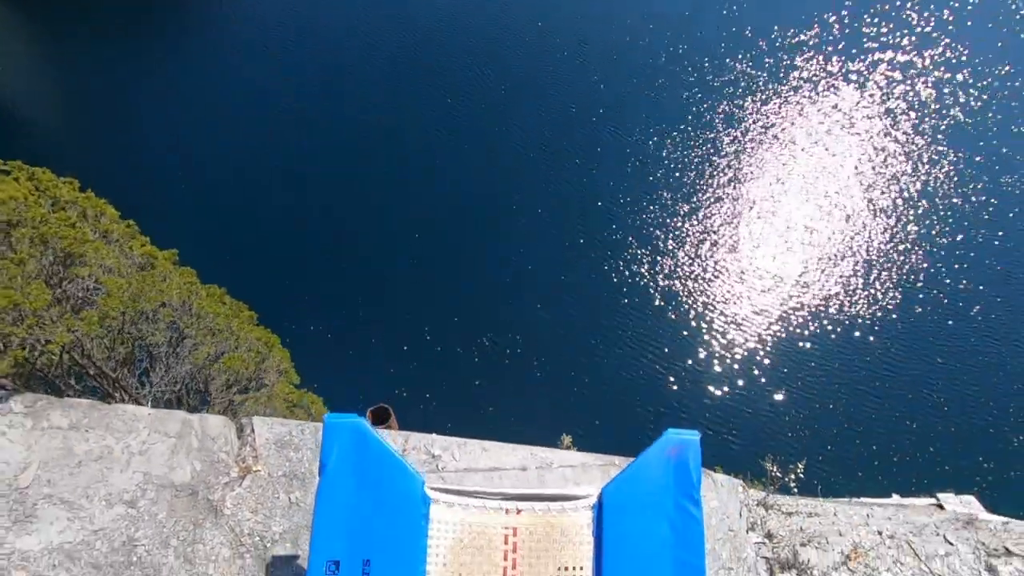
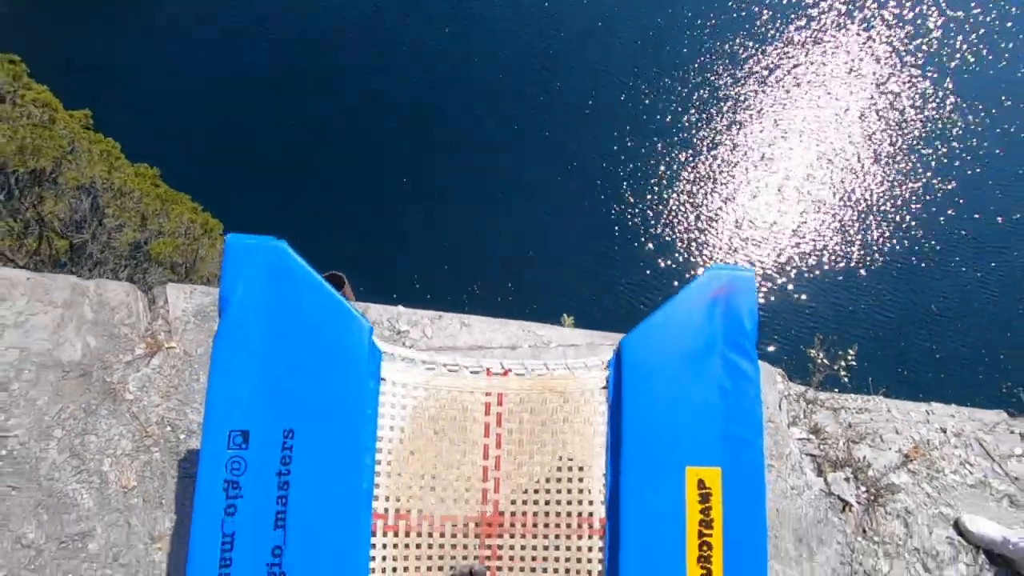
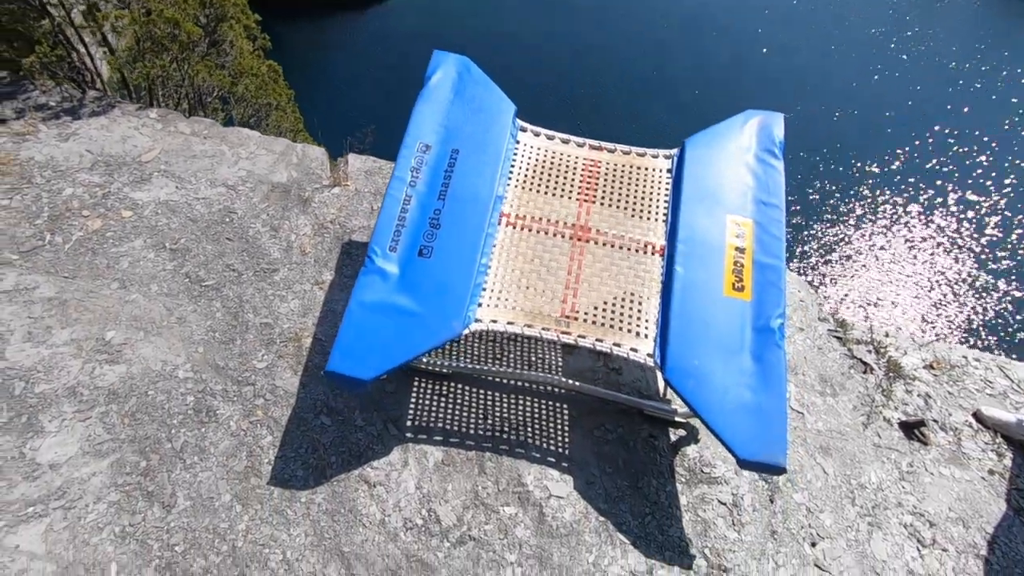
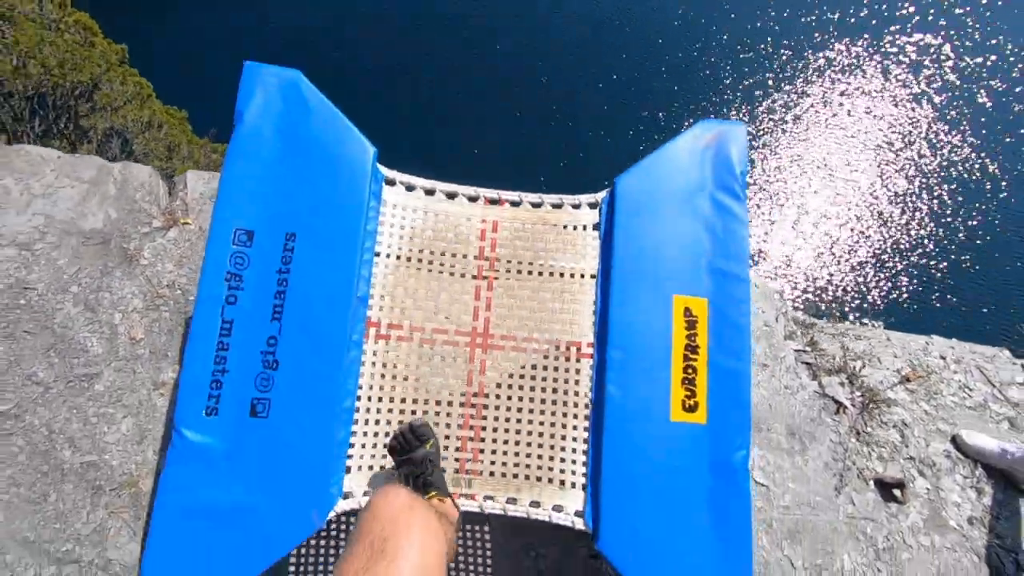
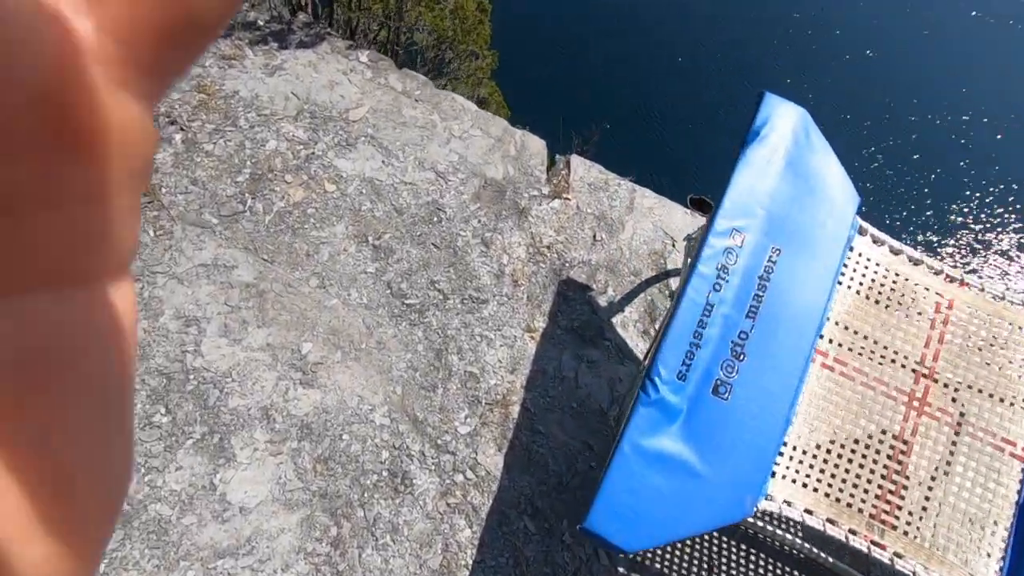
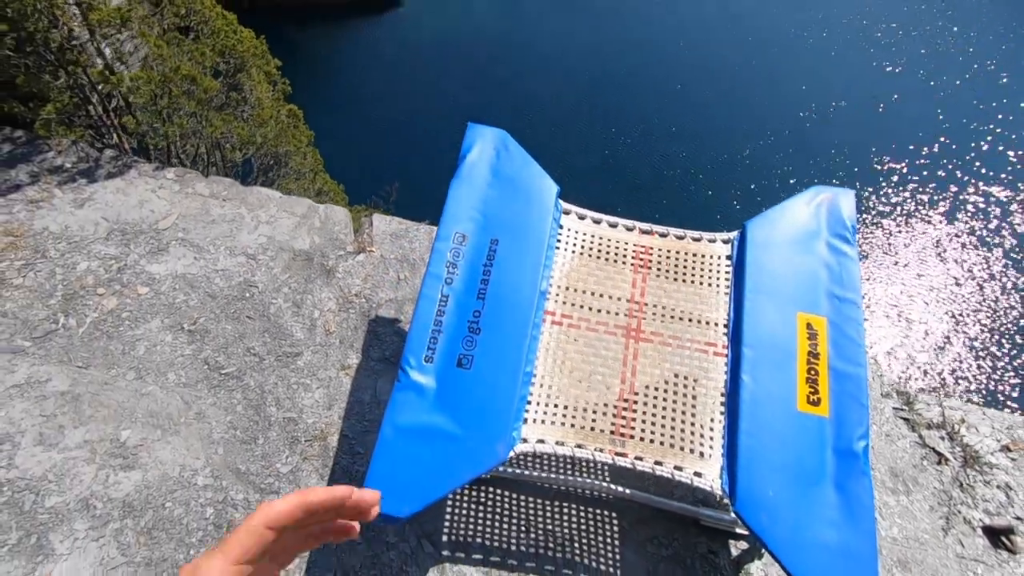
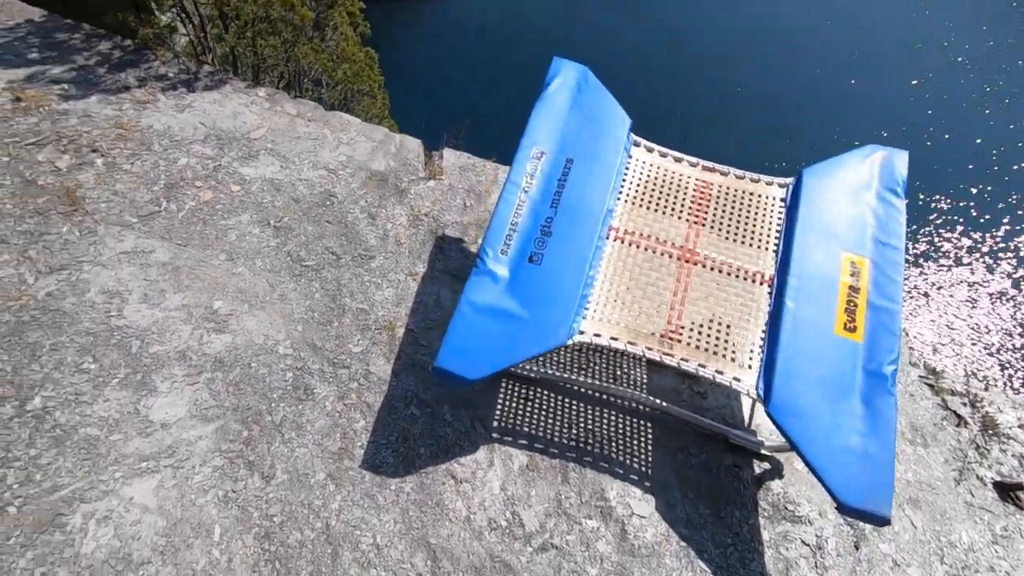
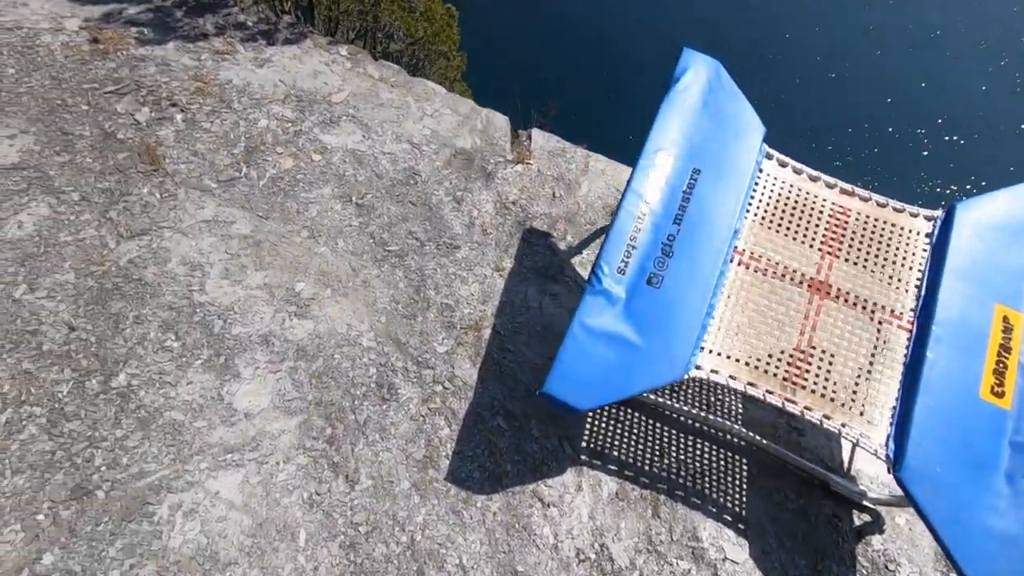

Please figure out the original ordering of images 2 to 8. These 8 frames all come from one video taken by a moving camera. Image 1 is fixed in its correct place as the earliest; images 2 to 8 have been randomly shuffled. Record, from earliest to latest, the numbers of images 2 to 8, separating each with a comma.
2, 4, 6, 3, 7, 8, 5
